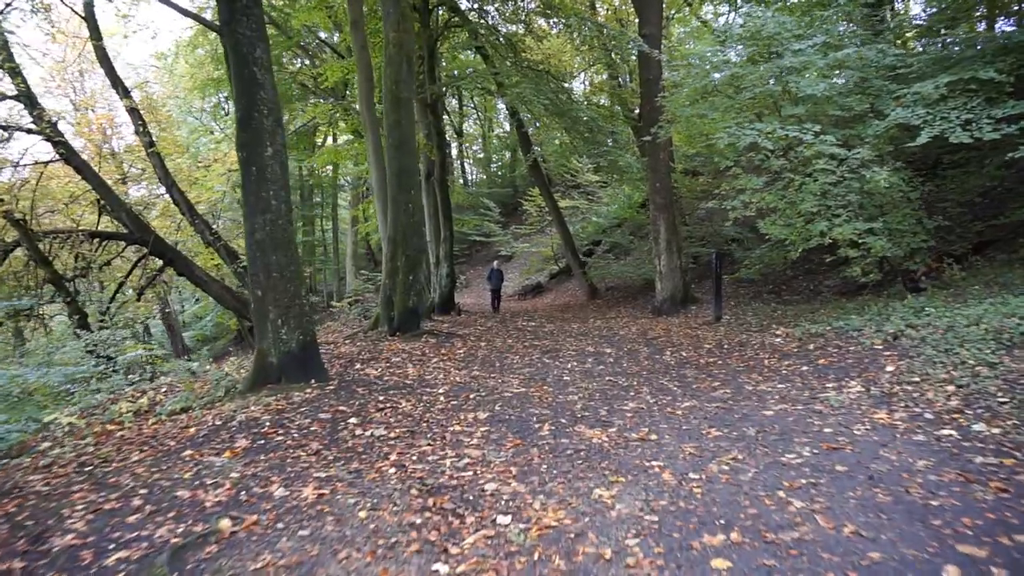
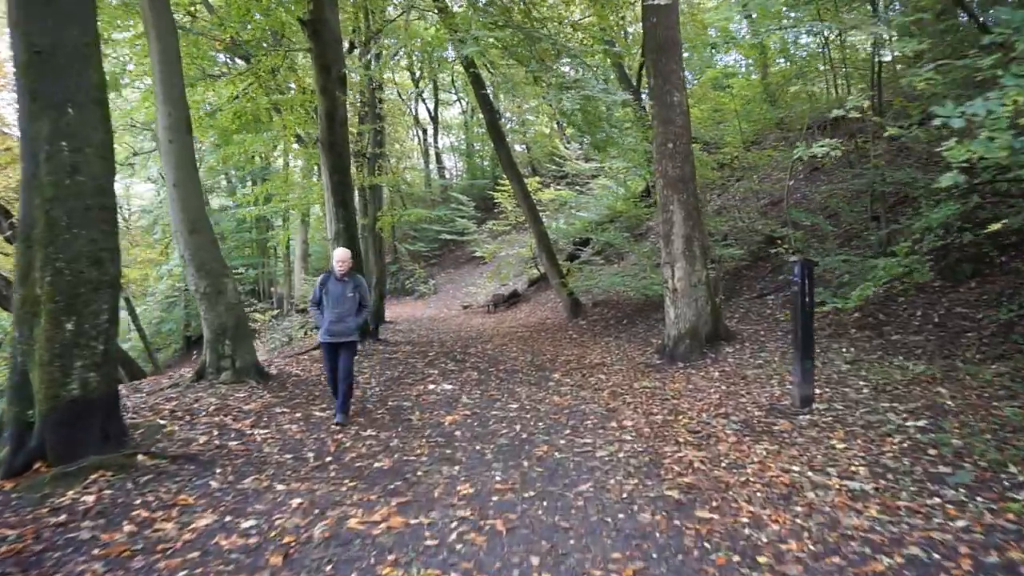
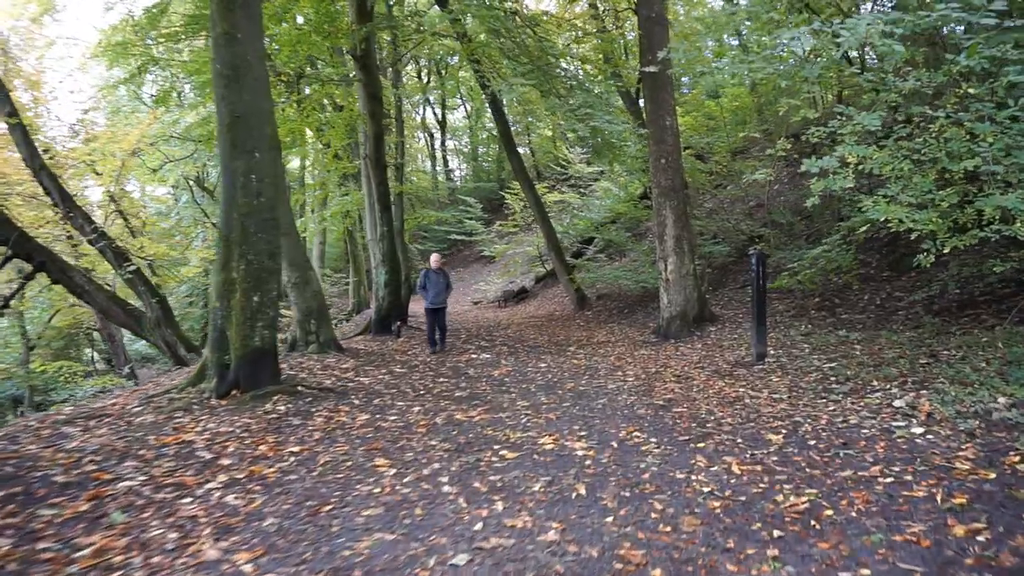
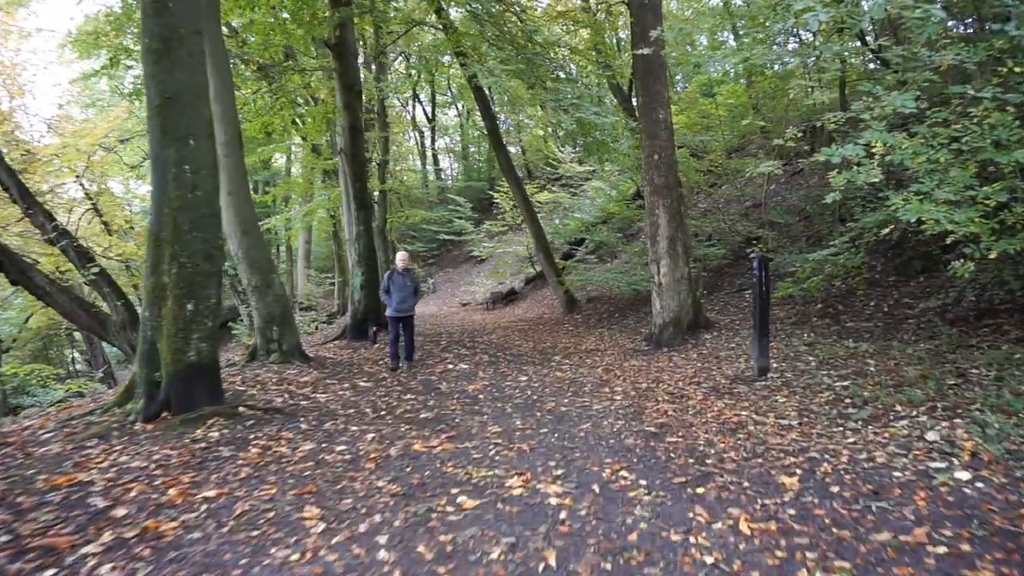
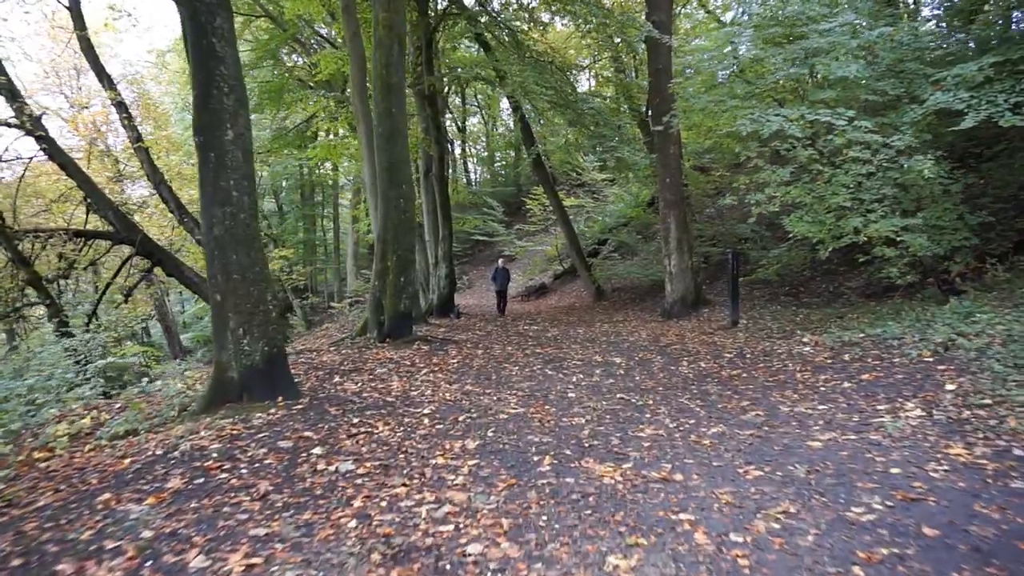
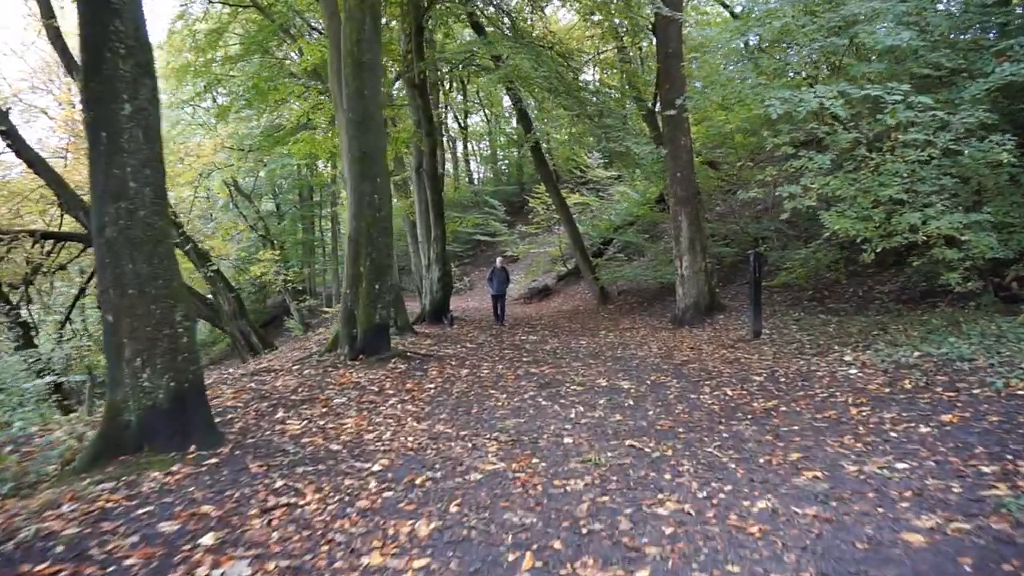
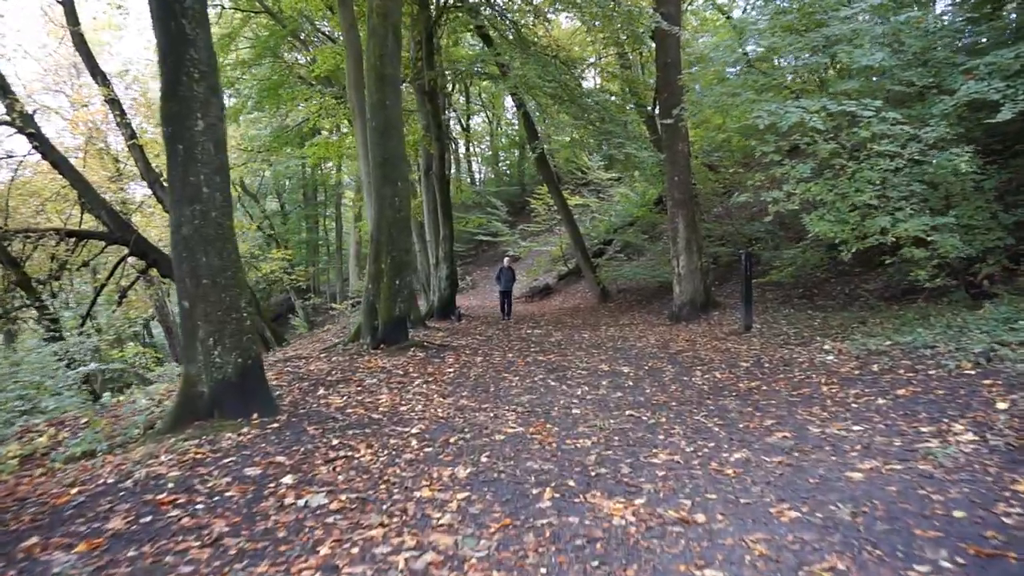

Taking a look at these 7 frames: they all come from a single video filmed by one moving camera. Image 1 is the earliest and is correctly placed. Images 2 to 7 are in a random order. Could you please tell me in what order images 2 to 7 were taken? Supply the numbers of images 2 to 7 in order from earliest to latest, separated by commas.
5, 7, 6, 3, 4, 2
